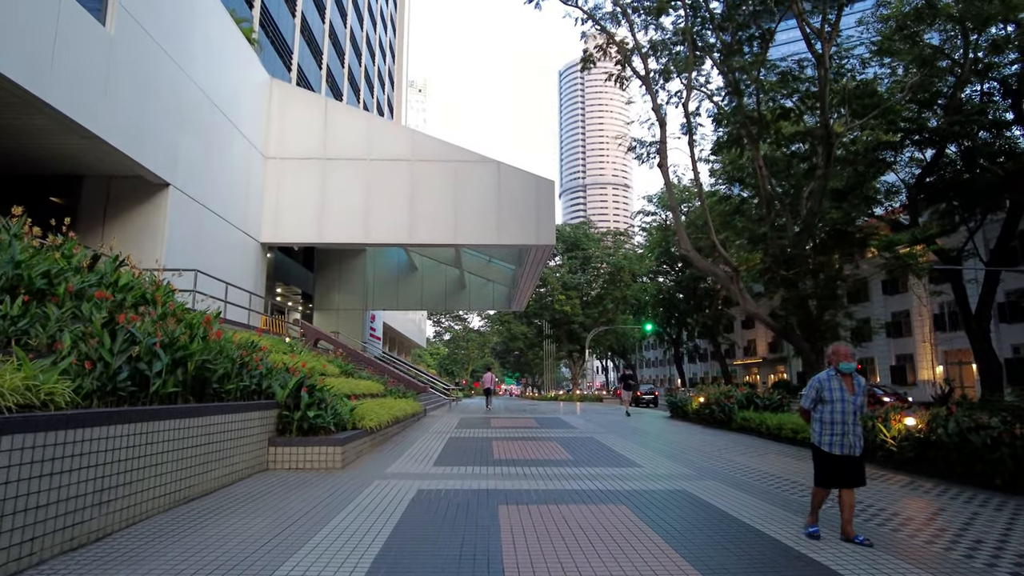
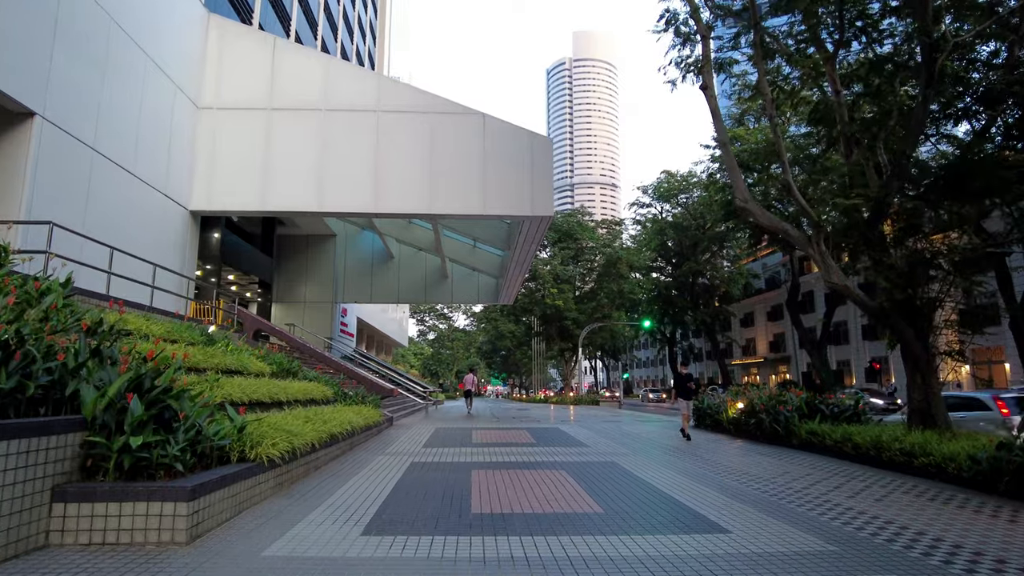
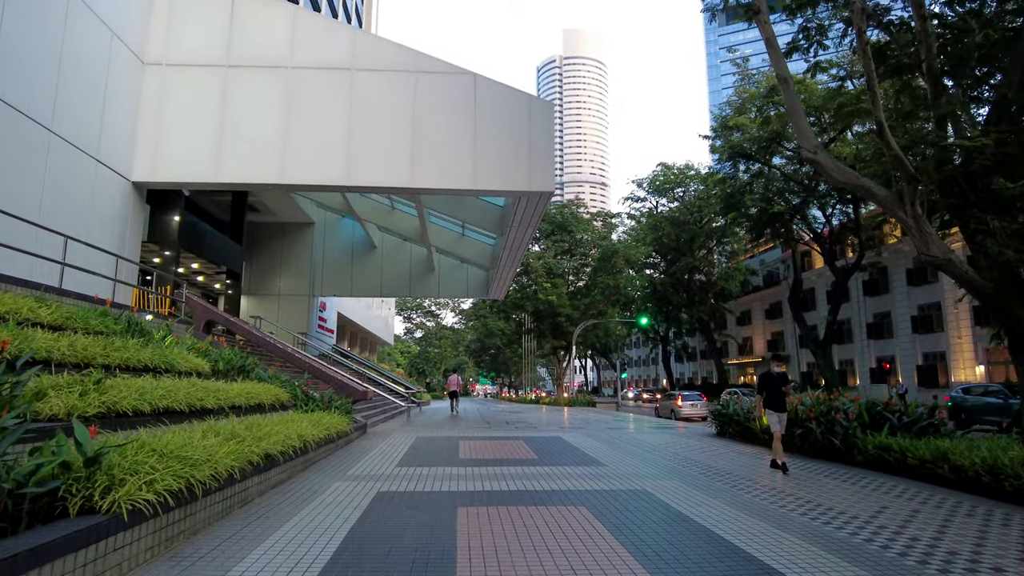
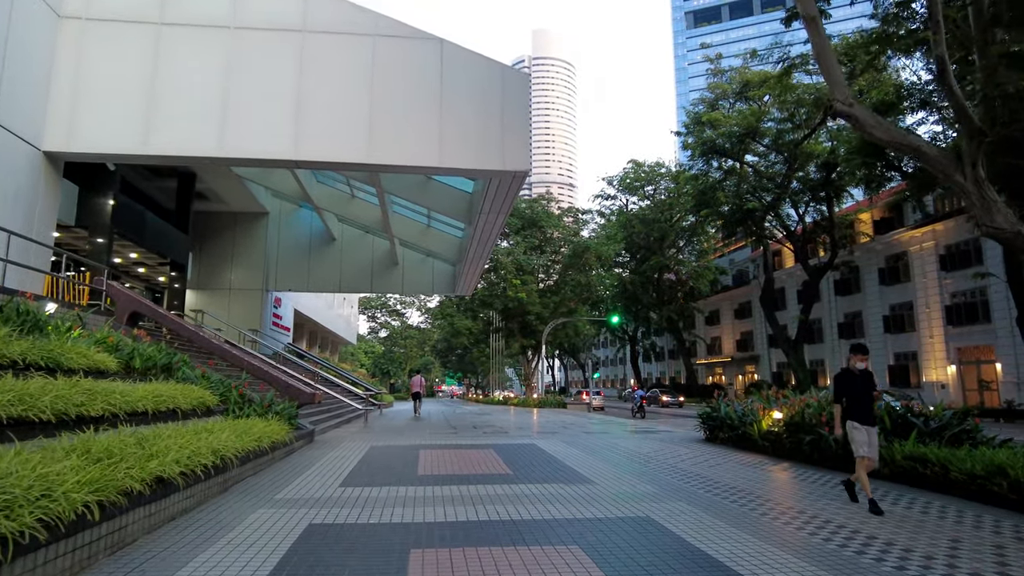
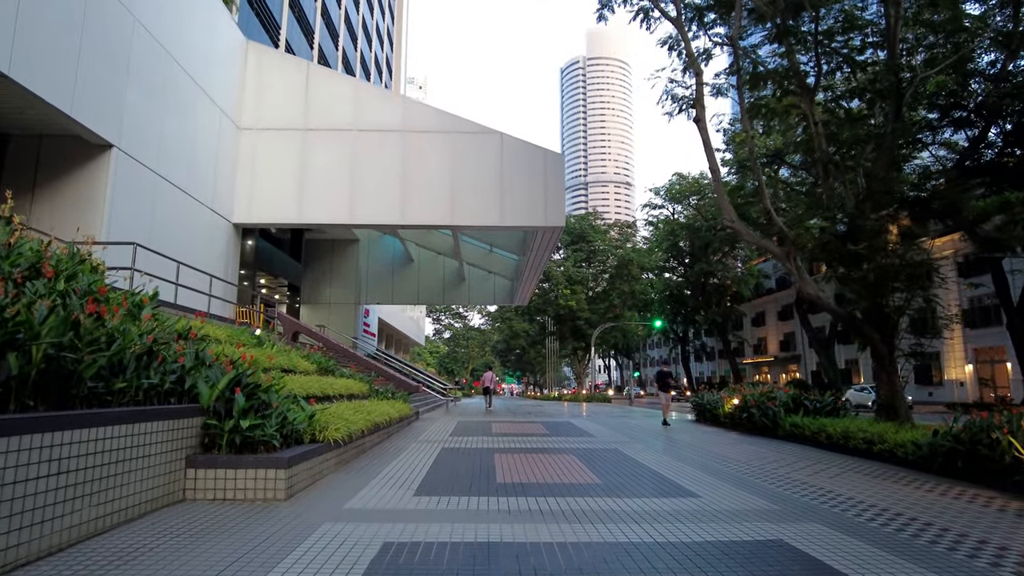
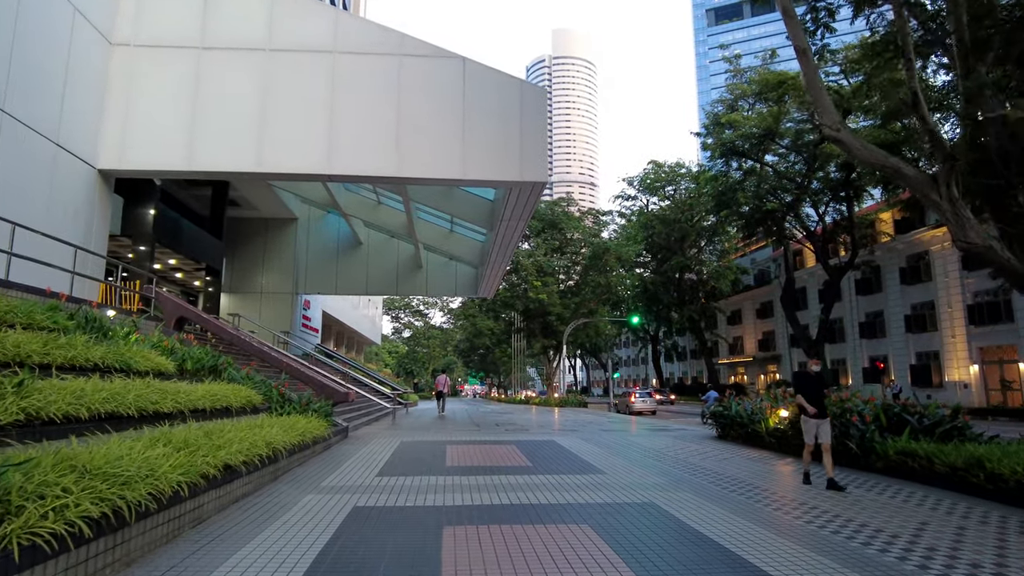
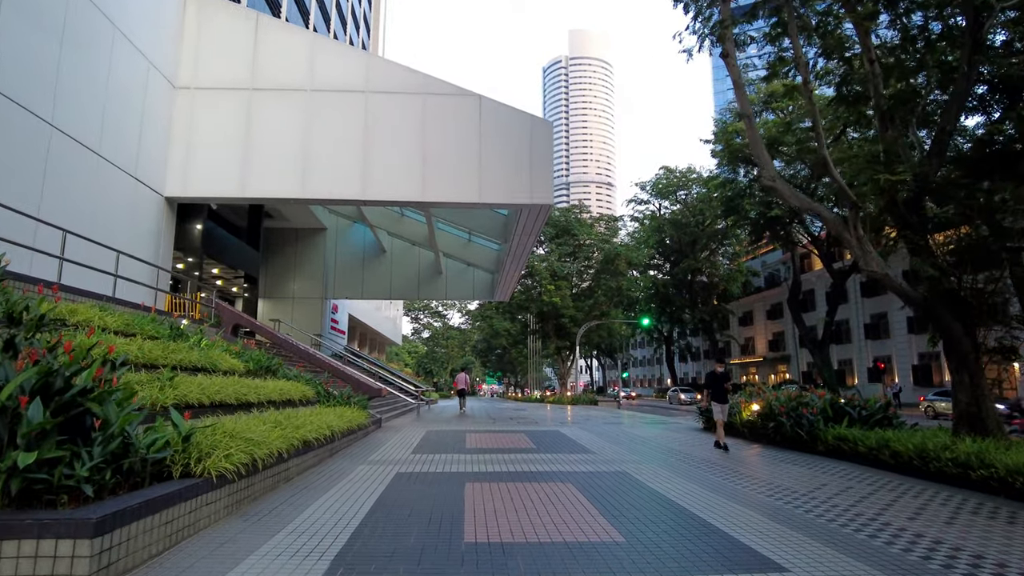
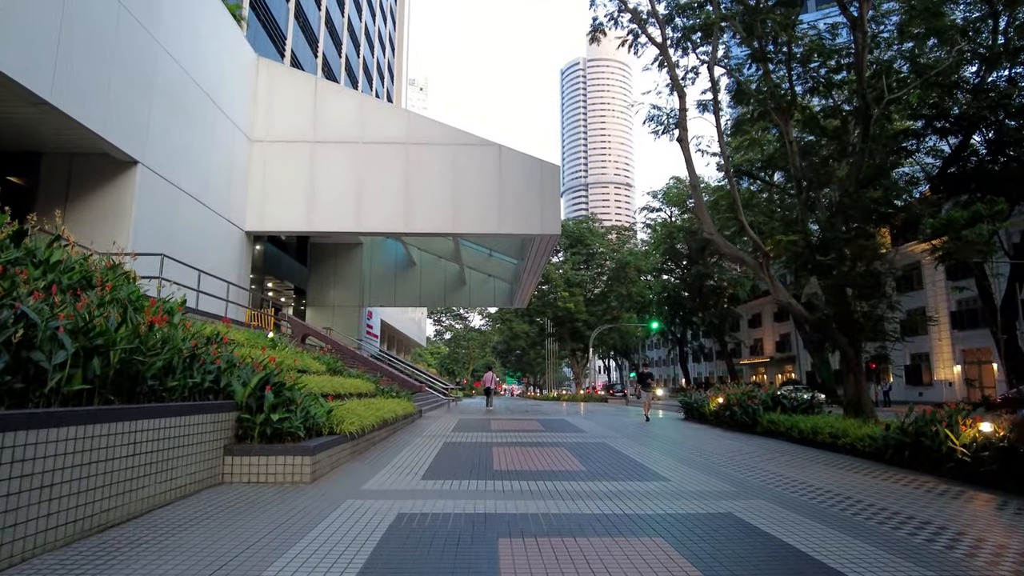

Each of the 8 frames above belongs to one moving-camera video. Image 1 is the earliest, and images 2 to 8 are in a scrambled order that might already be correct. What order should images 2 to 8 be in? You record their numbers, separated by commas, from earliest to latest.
8, 5, 2, 7, 3, 6, 4
